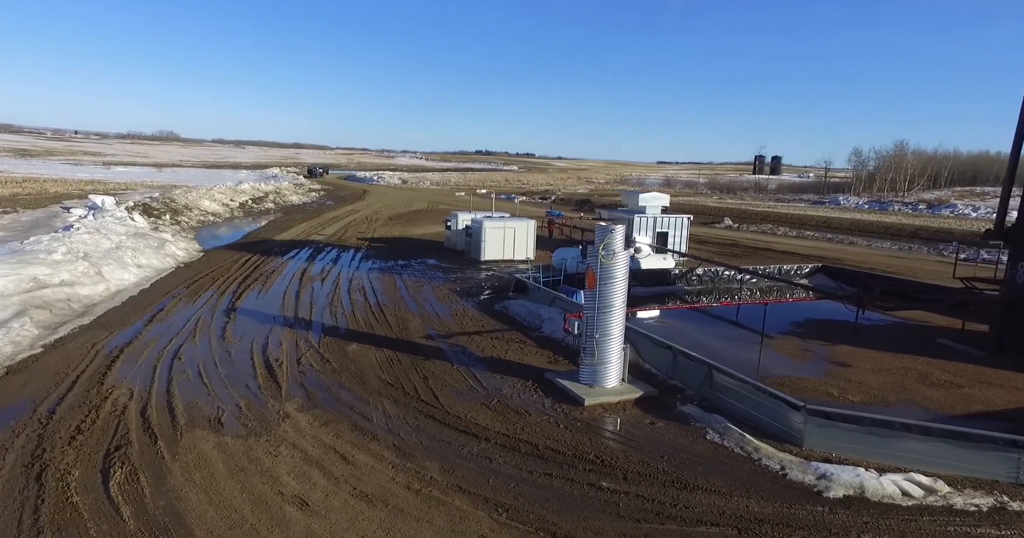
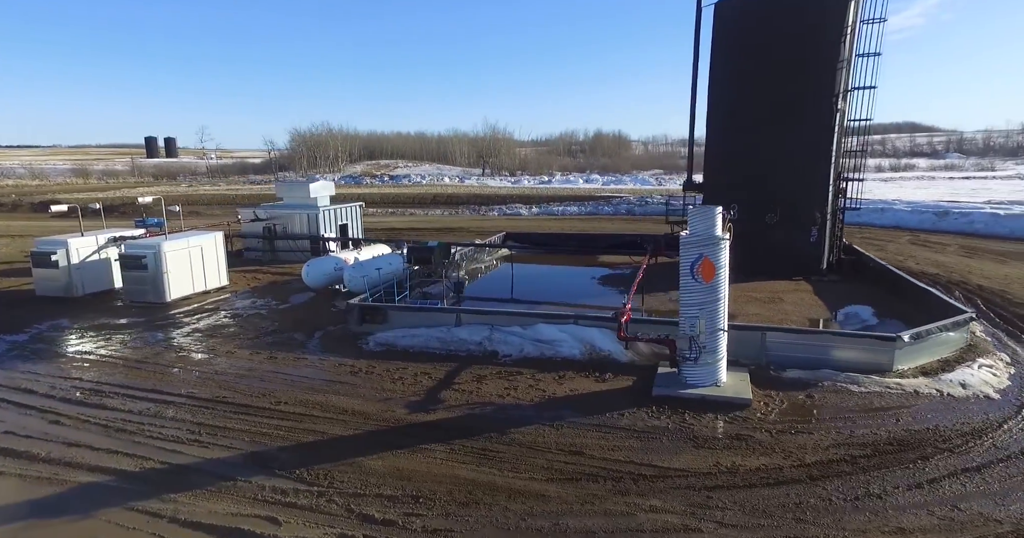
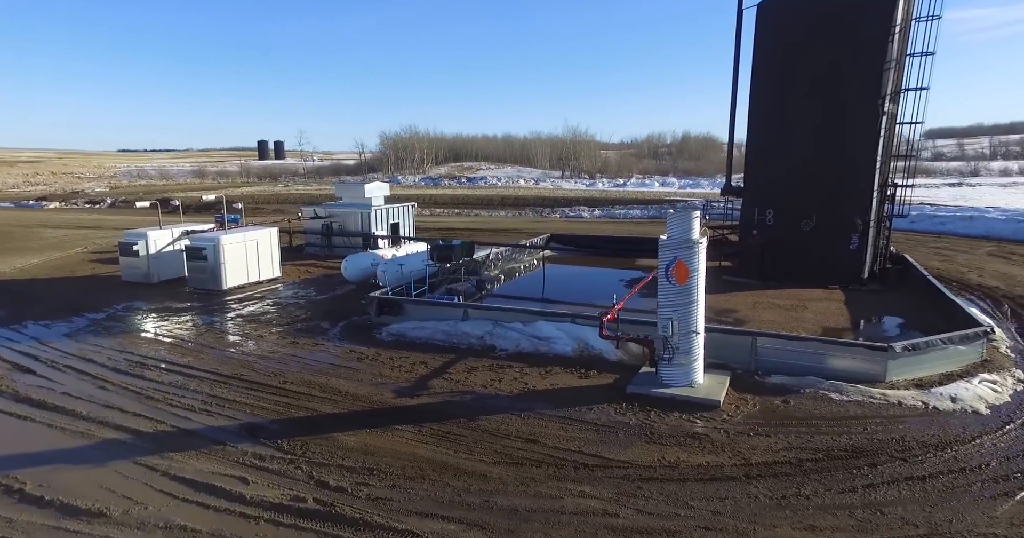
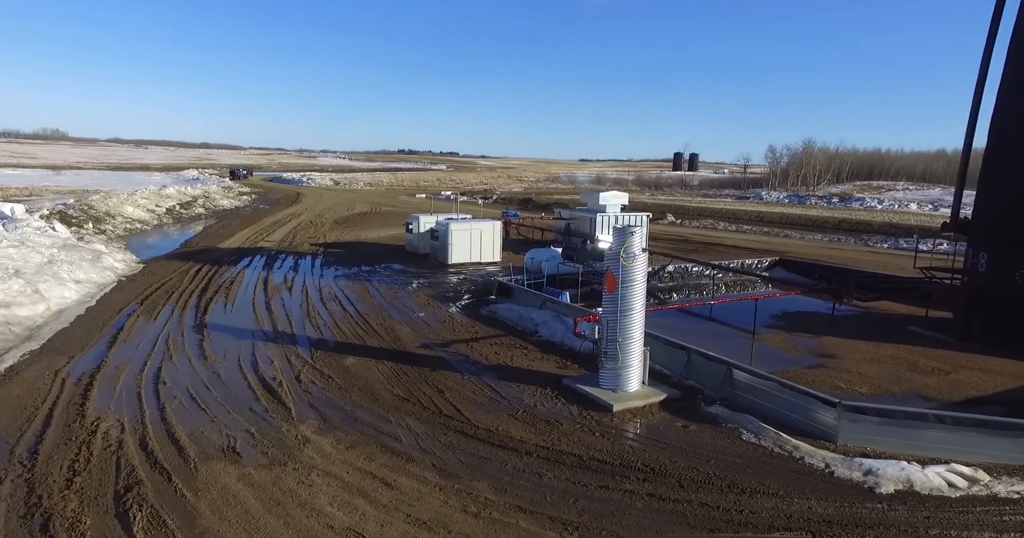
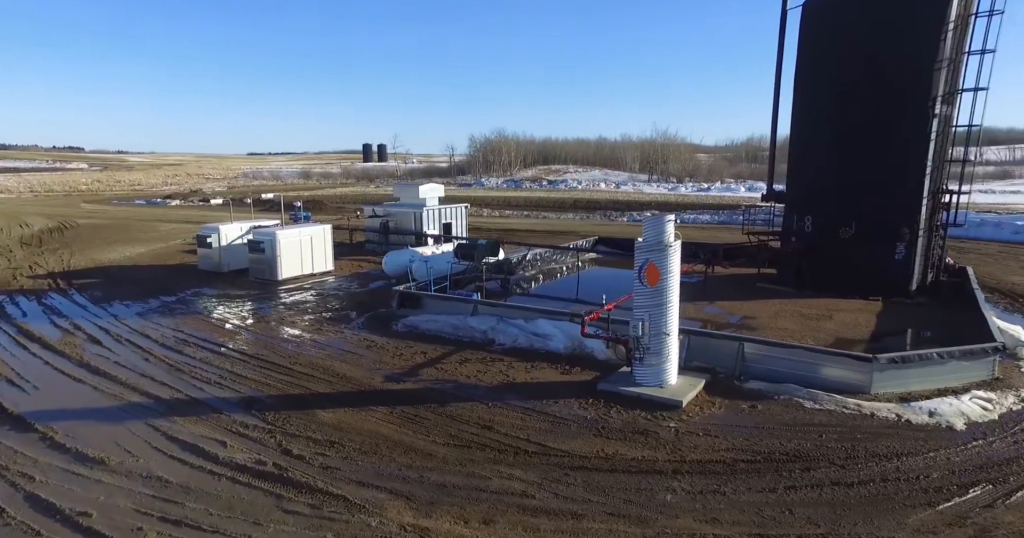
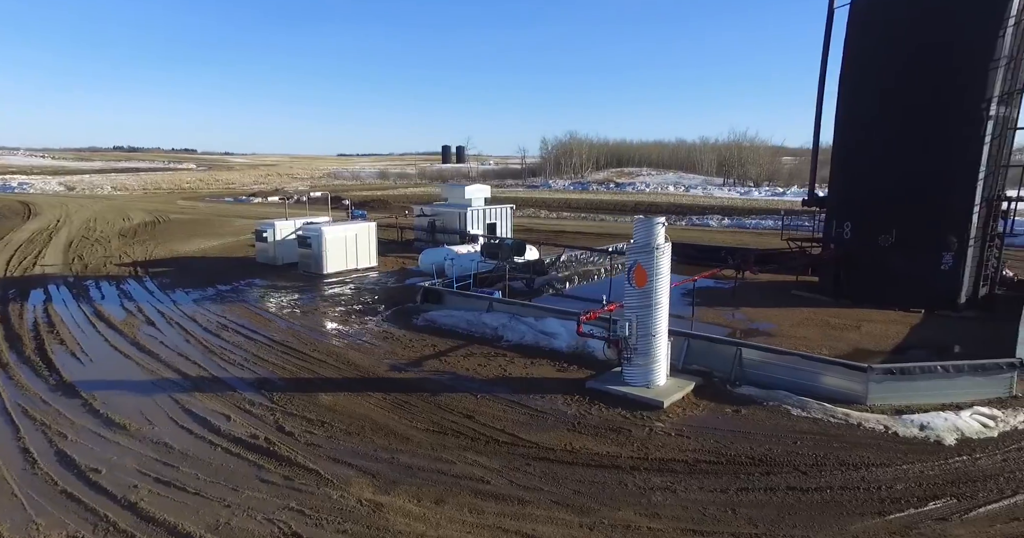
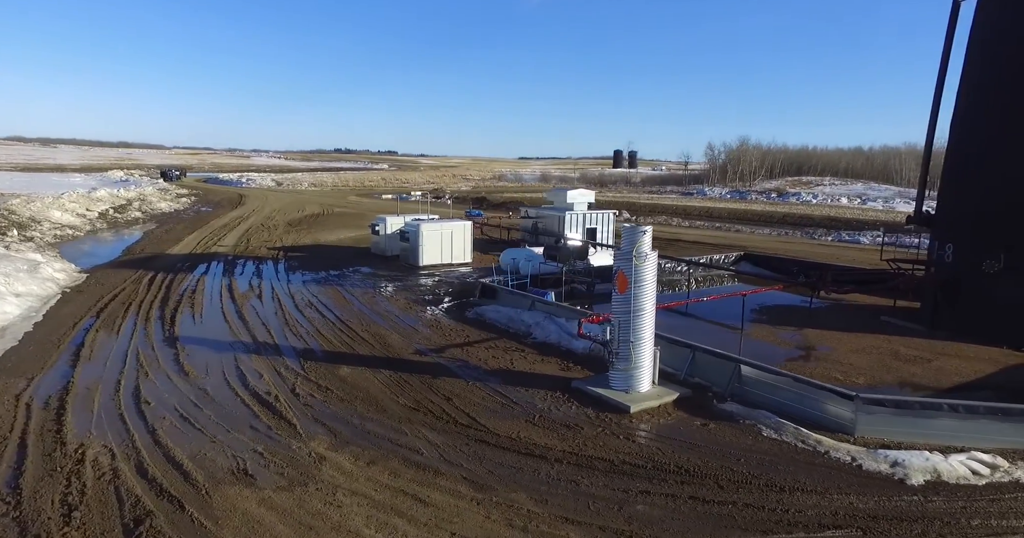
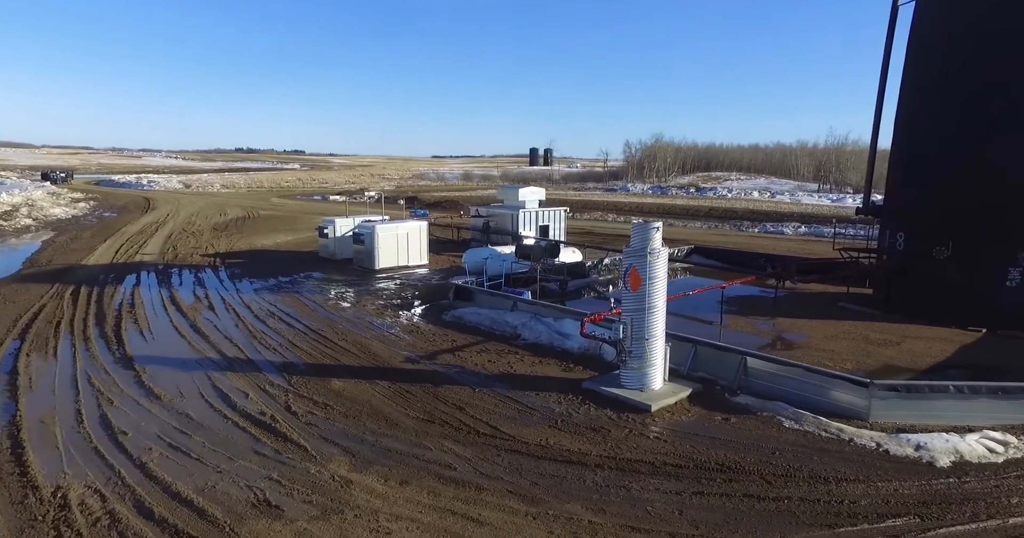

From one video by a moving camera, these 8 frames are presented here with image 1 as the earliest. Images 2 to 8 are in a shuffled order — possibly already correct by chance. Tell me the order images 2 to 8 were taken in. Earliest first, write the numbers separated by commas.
4, 7, 8, 6, 5, 3, 2
